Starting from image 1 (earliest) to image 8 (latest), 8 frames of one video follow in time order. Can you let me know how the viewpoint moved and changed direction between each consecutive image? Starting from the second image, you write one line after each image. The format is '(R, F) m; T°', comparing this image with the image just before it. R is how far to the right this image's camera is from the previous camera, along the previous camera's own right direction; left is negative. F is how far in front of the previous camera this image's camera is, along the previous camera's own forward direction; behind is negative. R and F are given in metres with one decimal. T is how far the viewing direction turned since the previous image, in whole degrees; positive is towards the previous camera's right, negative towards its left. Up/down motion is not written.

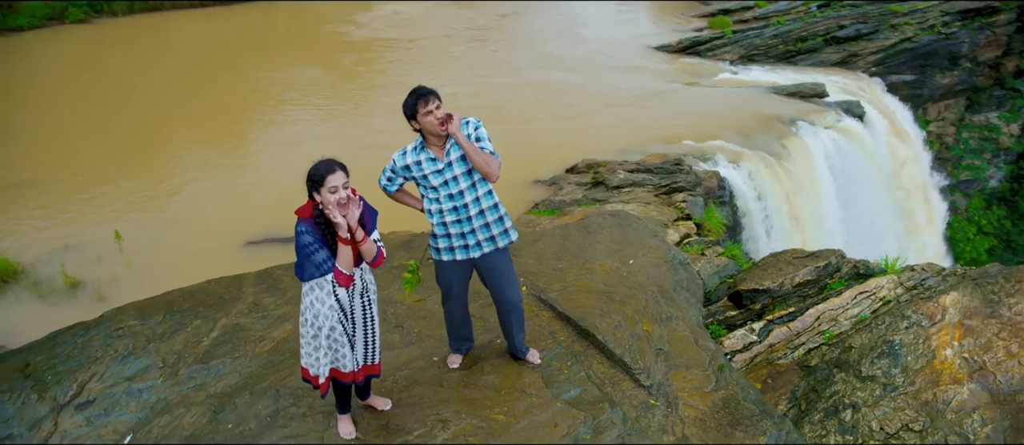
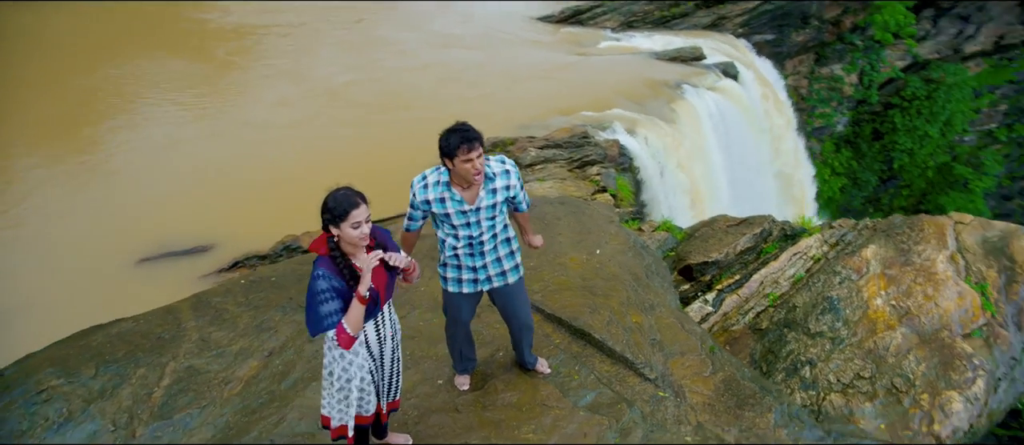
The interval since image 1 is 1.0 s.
(-0.6, +0.2) m; +10°
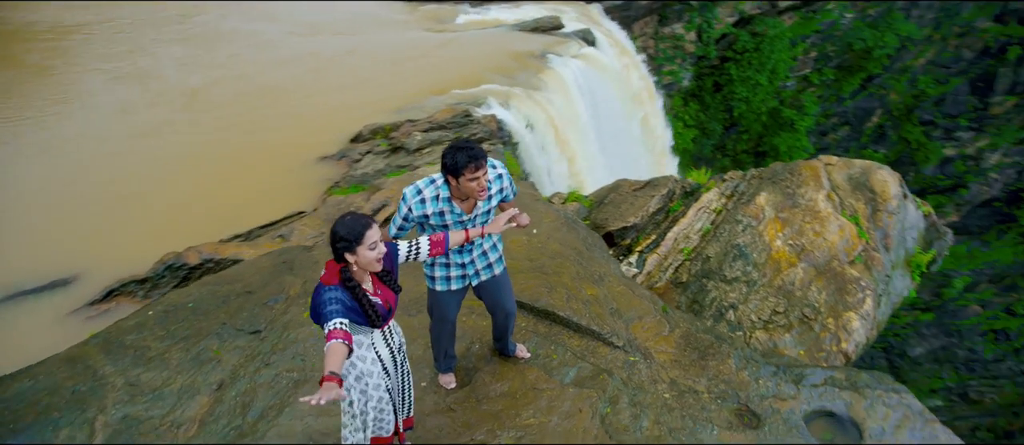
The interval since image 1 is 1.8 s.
(-0.5, 0.0) m; +12°
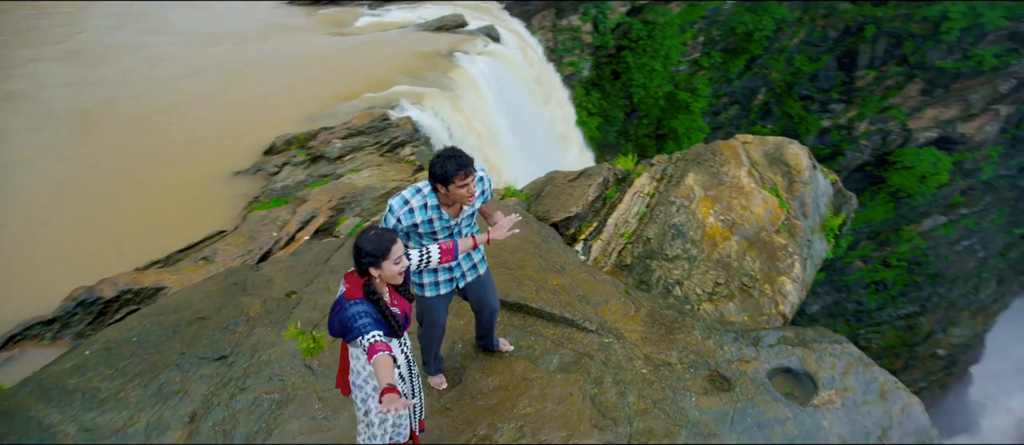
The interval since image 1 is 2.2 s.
(-0.3, -0.1) m; +8°
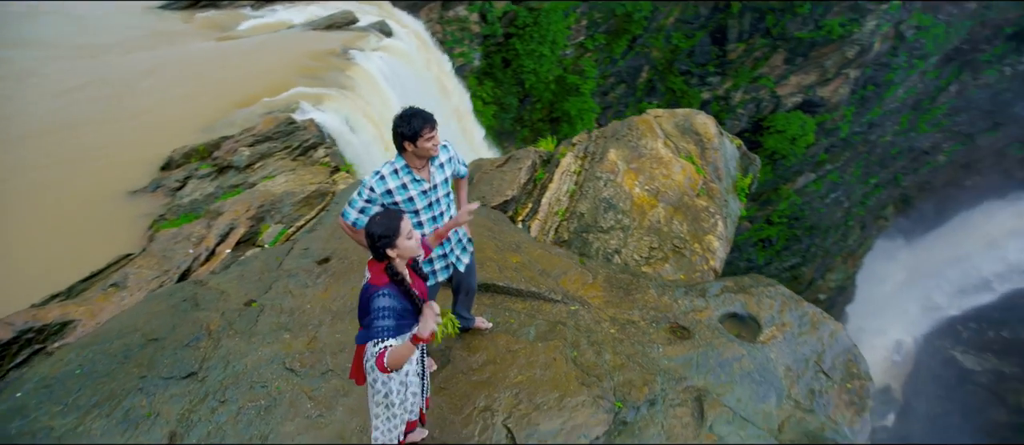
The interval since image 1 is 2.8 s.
(-0.4, -0.1) m; +9°
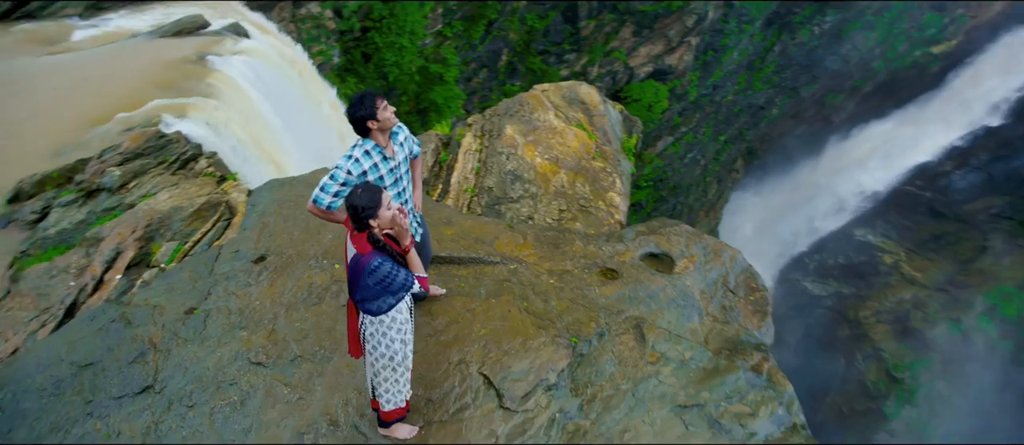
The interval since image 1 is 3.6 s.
(-0.4, -0.3) m; +11°
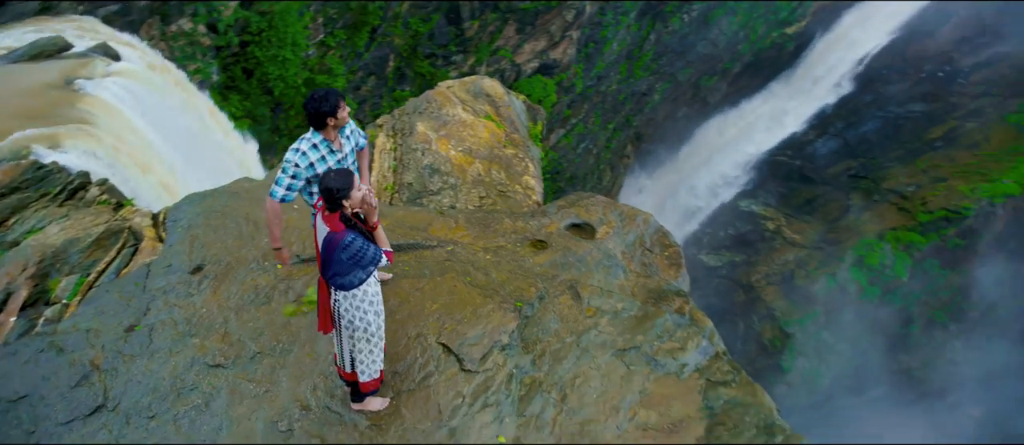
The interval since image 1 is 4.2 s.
(-0.2, -0.3) m; +9°
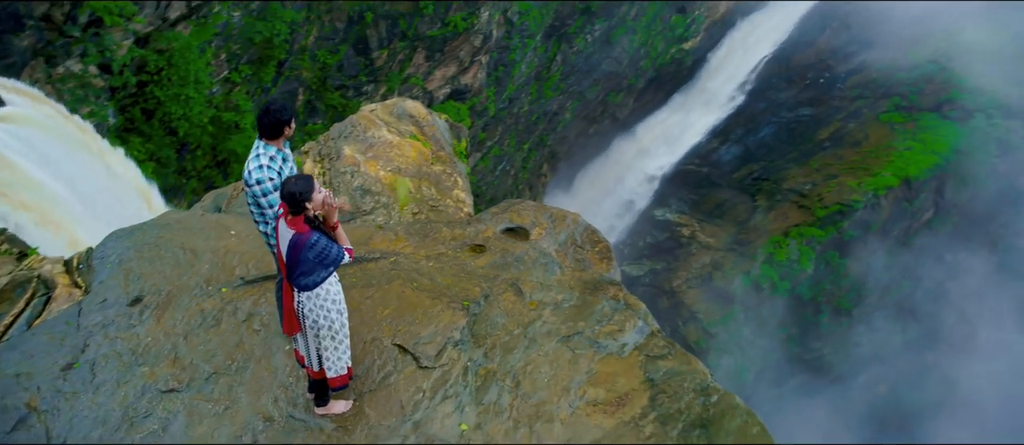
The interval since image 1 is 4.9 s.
(-0.1, -0.2) m; +7°
